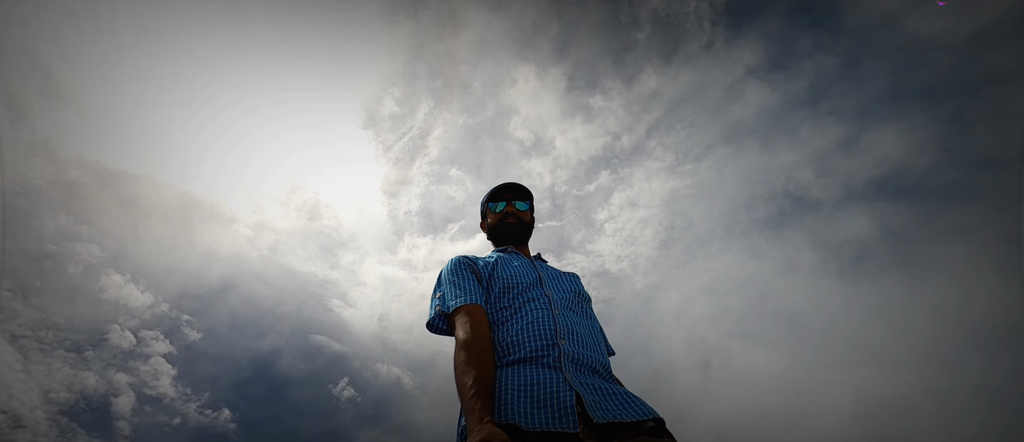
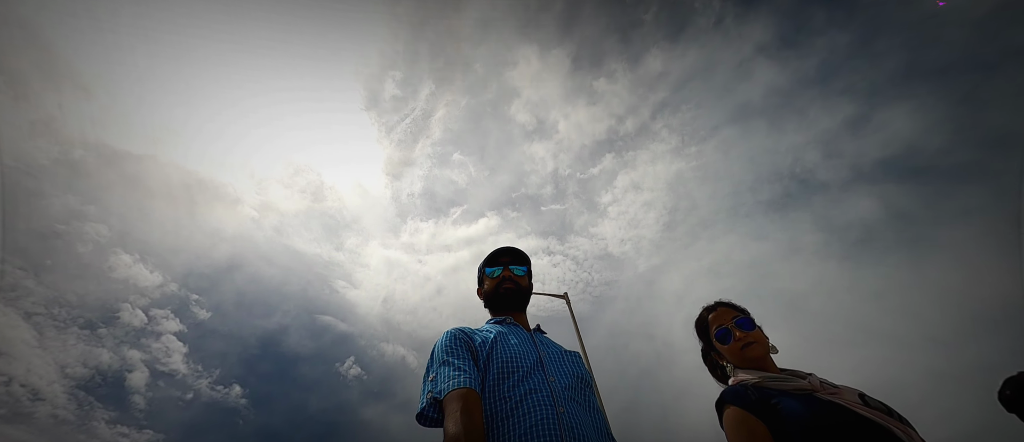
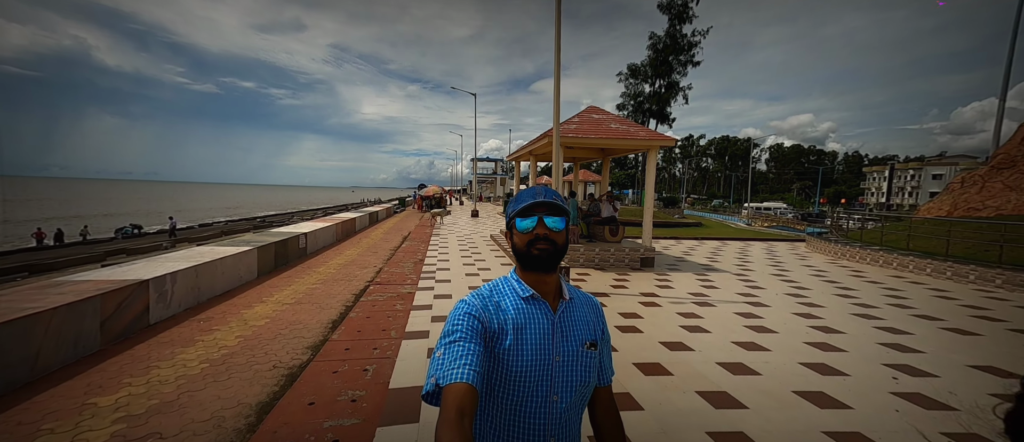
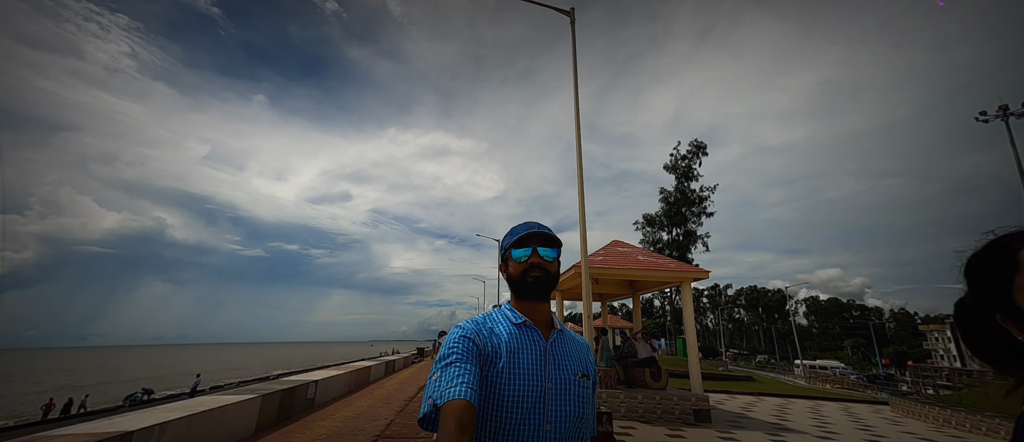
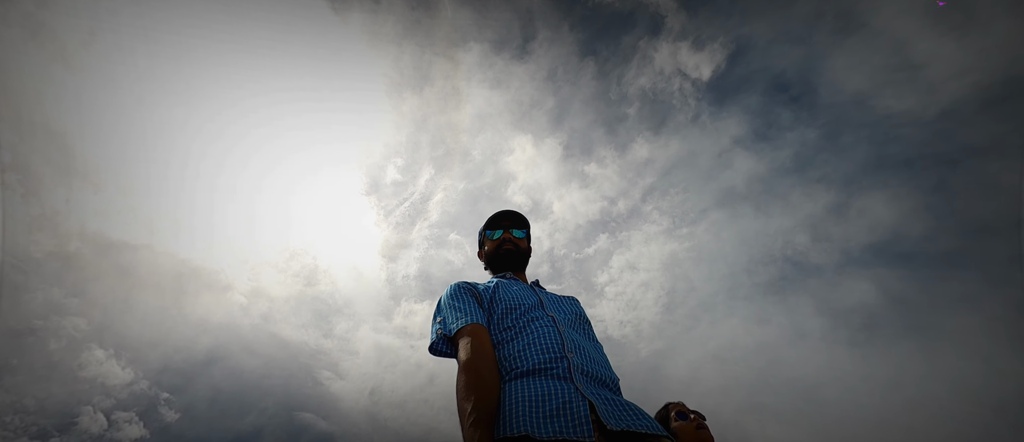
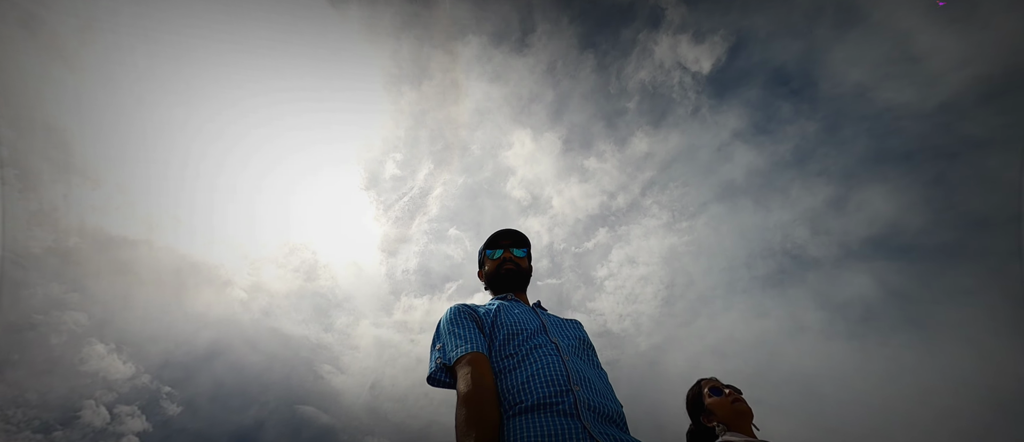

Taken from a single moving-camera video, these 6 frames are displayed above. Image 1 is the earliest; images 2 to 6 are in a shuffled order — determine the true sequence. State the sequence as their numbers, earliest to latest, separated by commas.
5, 6, 2, 4, 3
